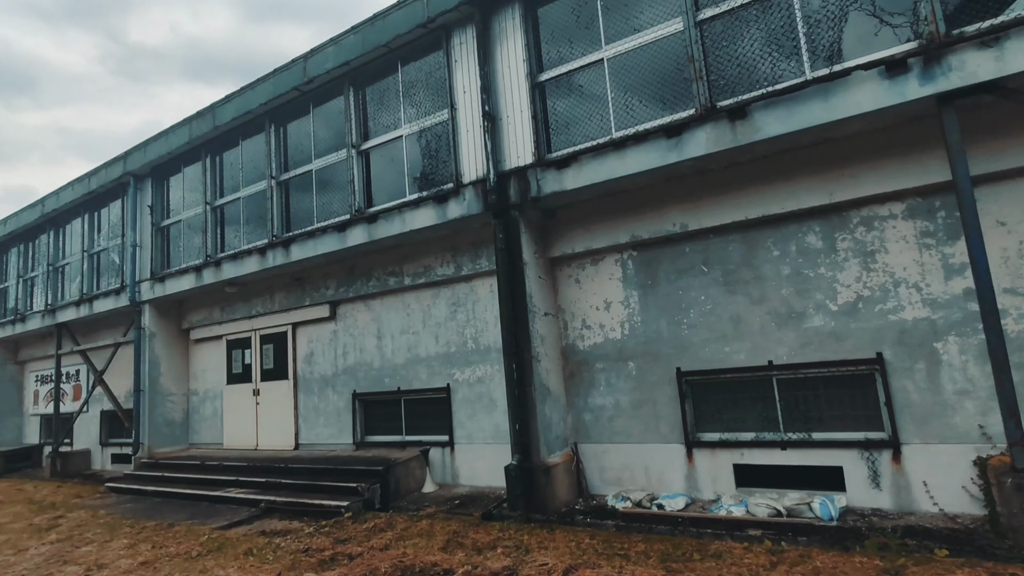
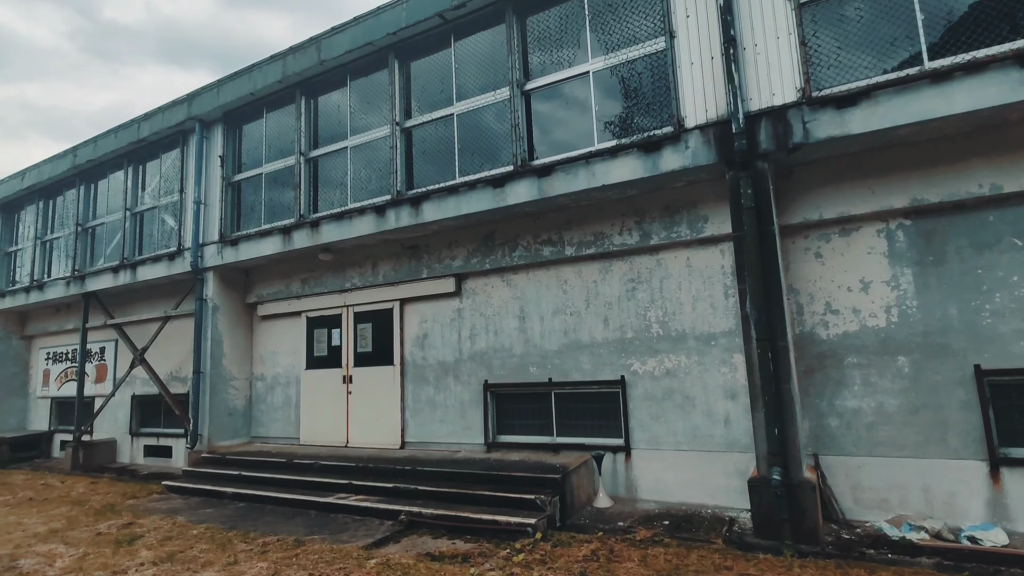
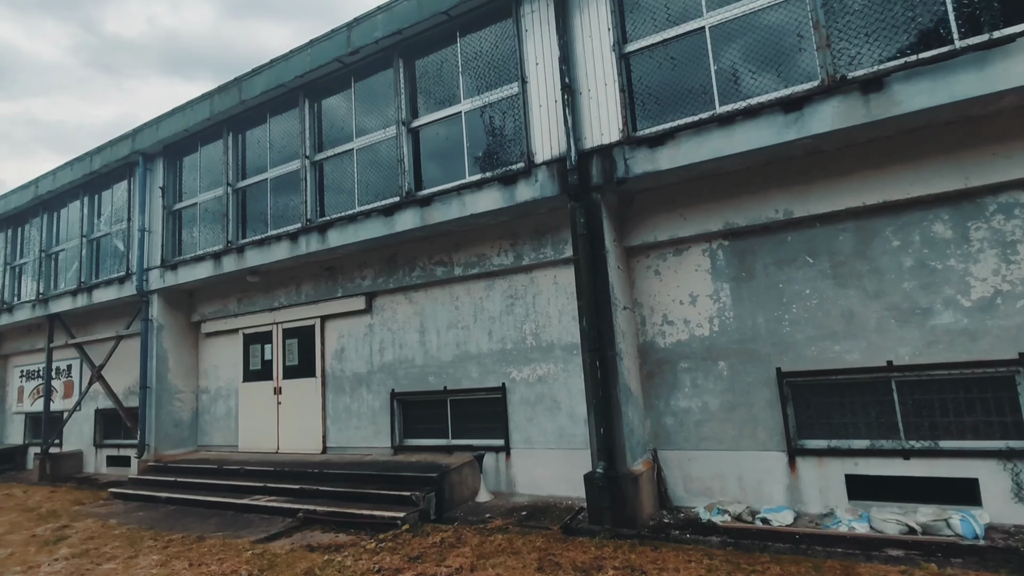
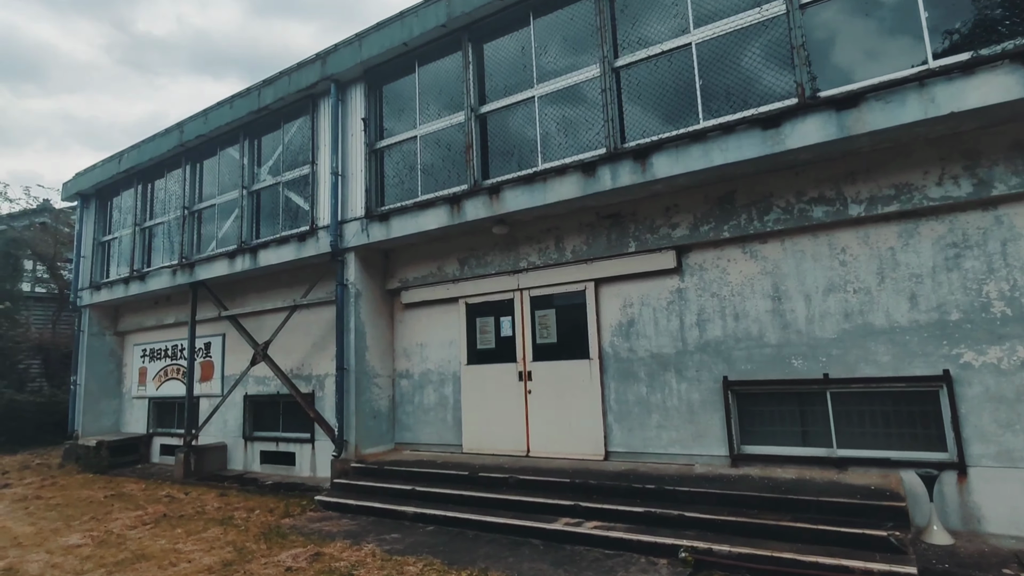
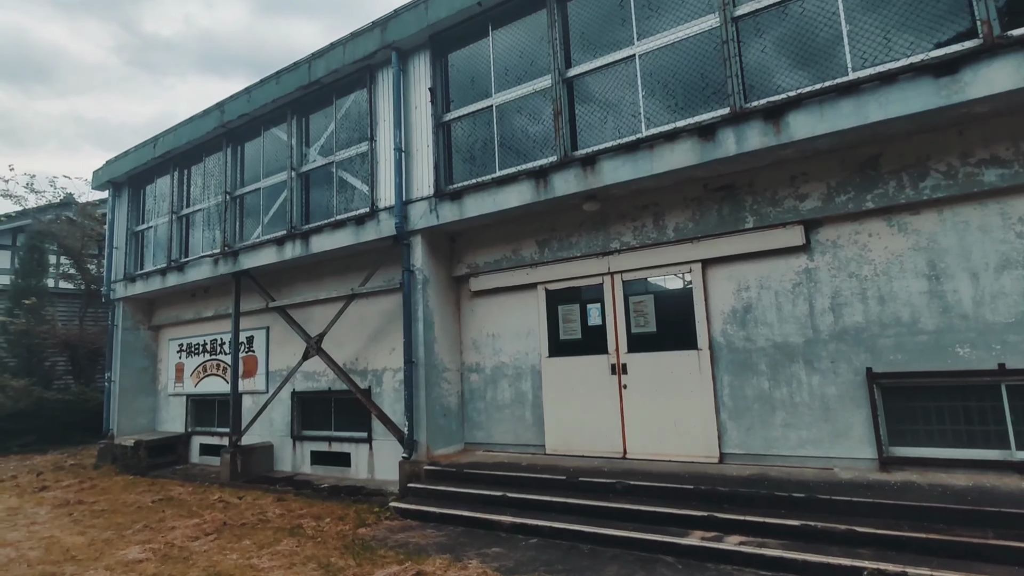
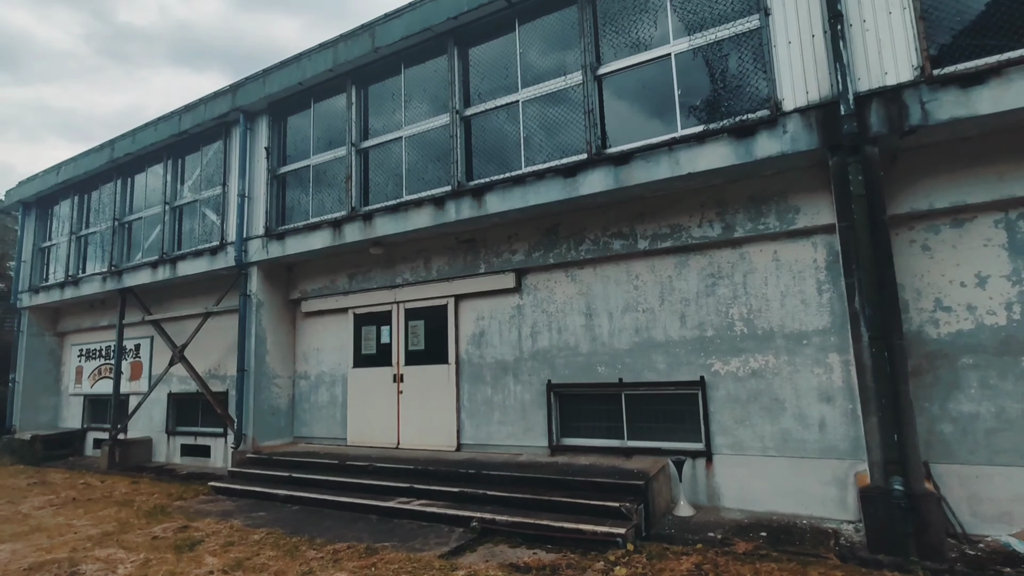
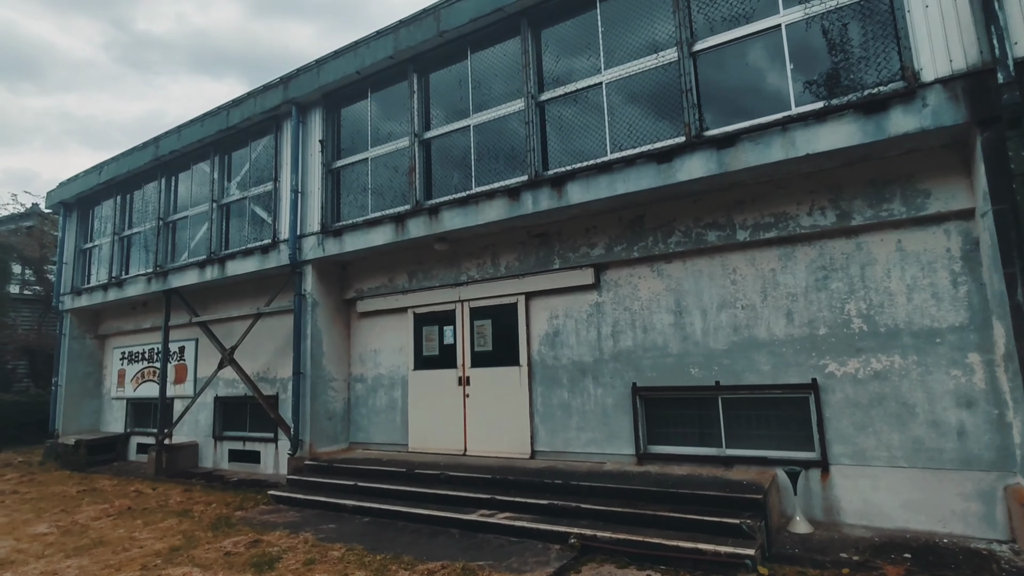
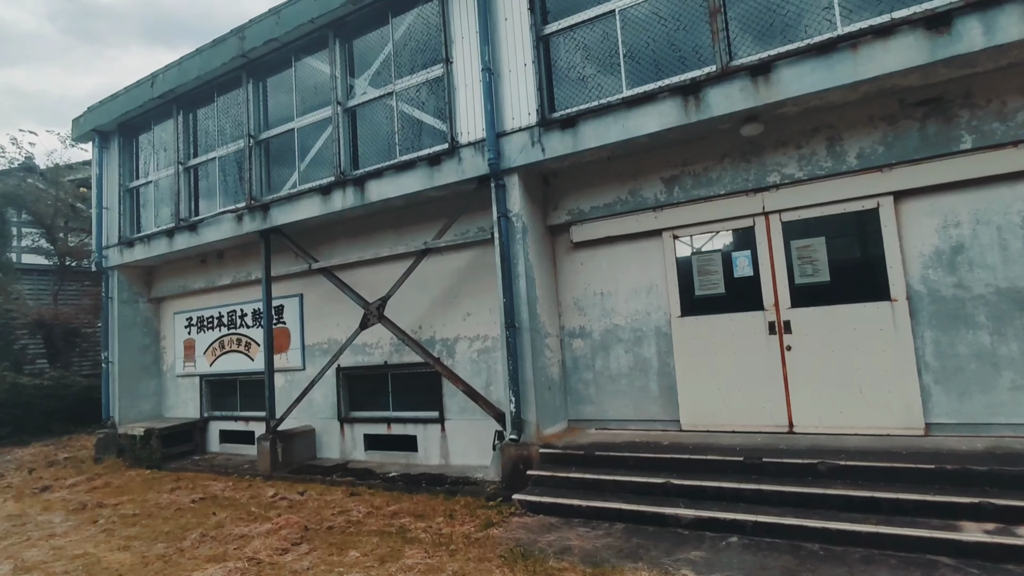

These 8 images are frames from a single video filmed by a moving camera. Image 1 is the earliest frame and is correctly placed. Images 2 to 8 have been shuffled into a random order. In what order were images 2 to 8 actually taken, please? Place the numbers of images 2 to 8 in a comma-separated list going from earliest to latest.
3, 2, 6, 7, 4, 5, 8
